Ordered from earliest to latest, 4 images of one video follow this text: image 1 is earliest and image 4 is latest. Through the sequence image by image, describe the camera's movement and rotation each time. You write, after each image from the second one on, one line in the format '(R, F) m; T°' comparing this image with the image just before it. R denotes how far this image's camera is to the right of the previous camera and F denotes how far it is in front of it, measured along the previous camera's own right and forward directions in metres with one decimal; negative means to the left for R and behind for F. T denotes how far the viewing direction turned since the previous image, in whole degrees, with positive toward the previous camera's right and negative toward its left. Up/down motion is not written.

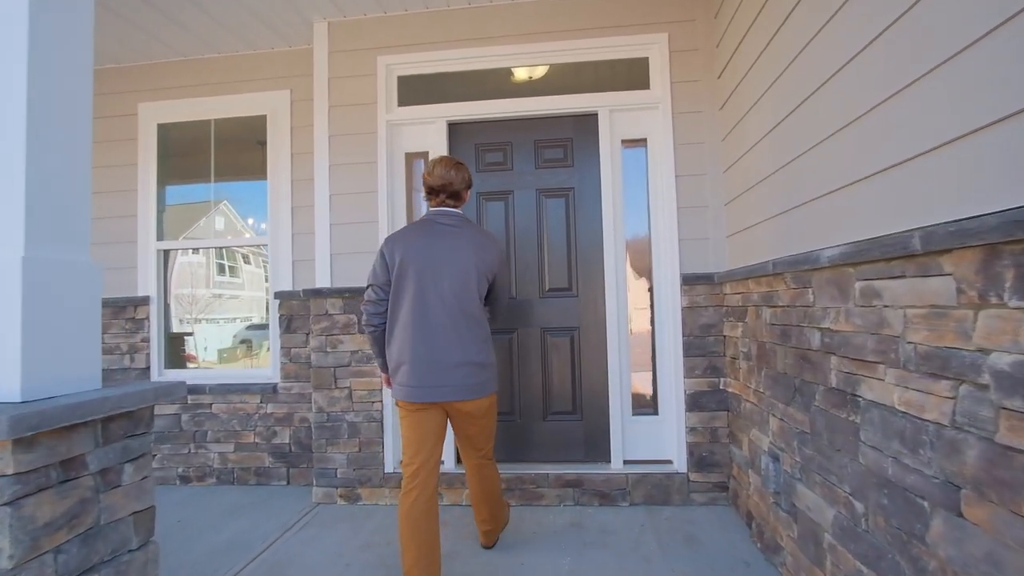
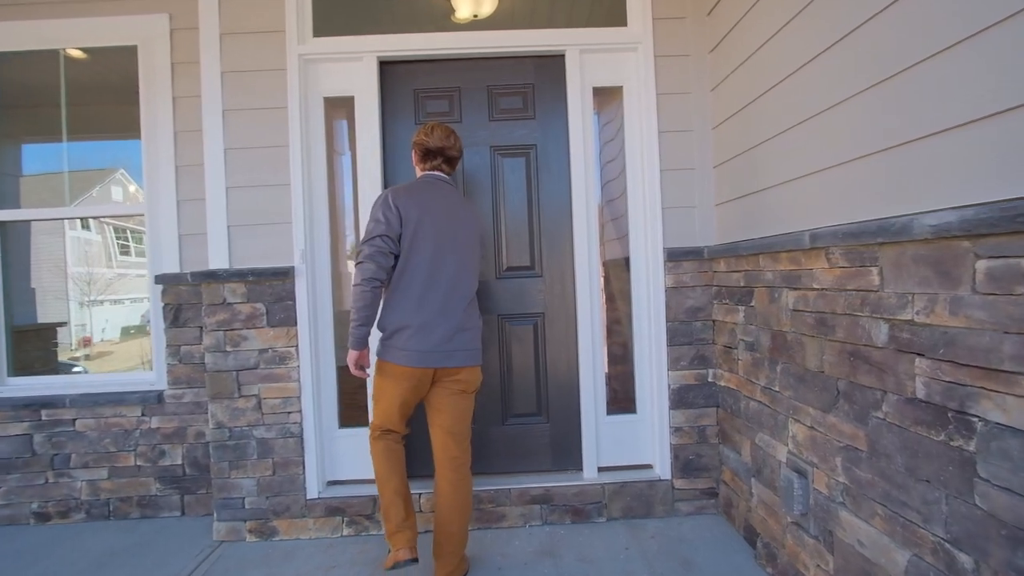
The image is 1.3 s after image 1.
(-0.1, +0.6) m; +8°
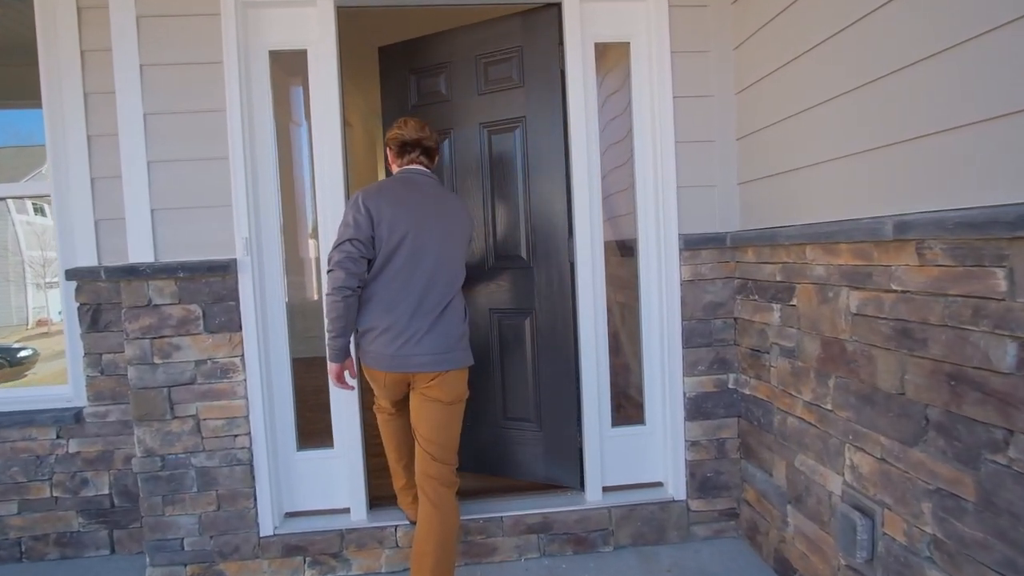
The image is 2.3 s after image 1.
(-0.1, +0.4) m; +3°
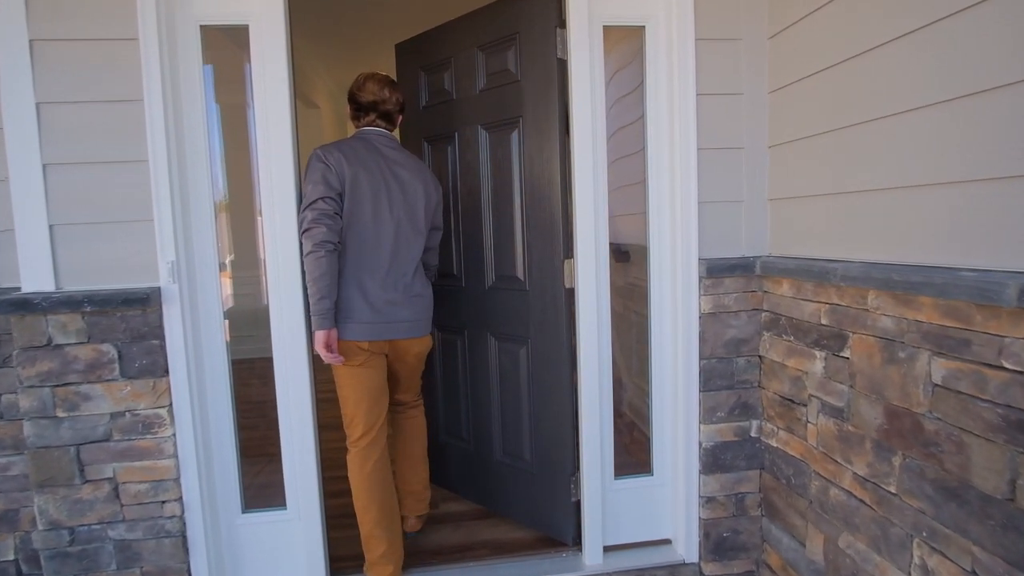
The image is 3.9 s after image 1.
(0.0, +0.4) m; +2°
